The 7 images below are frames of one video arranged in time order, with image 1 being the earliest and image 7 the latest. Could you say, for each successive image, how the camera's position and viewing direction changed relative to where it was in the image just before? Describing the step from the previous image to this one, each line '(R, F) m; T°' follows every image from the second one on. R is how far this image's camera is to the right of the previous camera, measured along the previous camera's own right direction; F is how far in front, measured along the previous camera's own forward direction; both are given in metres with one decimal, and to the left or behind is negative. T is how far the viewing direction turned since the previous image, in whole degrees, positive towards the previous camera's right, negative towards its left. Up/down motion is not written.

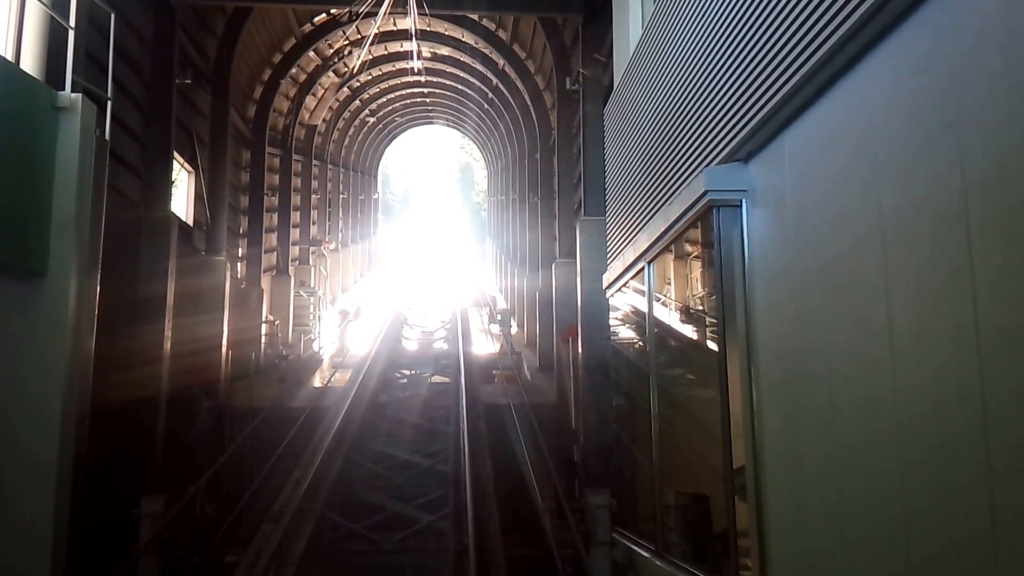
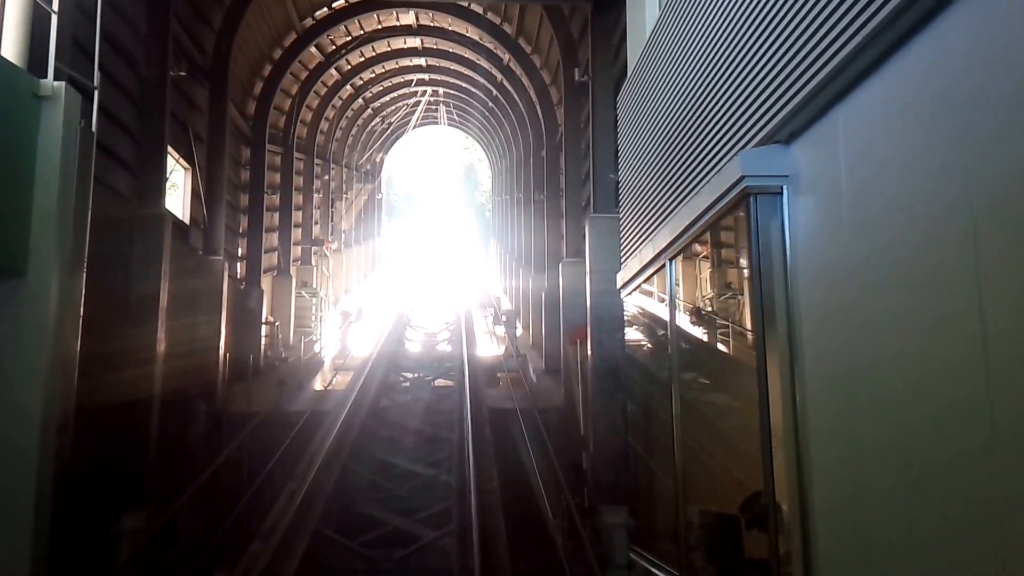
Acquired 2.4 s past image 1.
(0.0, +0.4) m; 0°
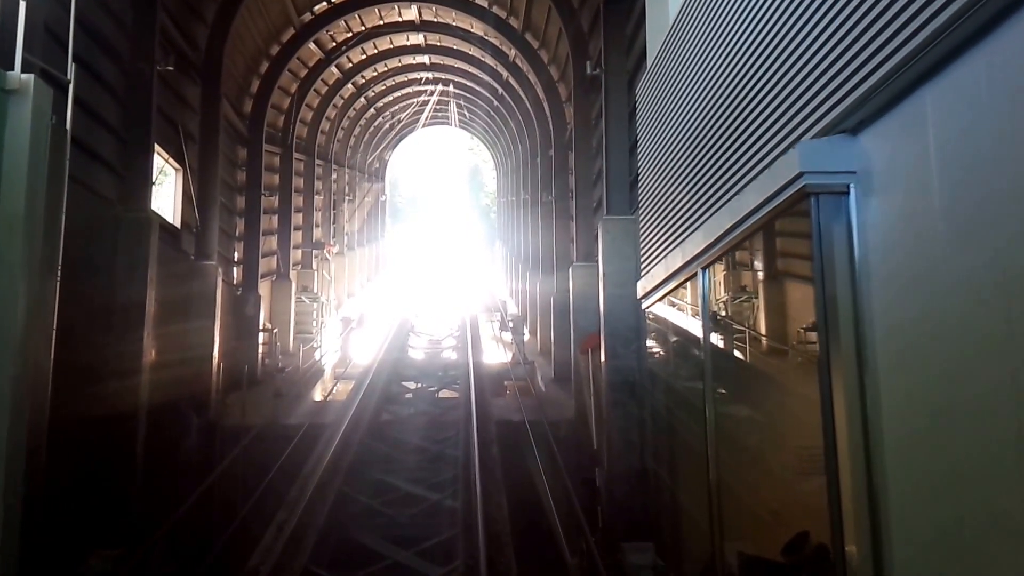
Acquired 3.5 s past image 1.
(0.0, +0.6) m; 0°
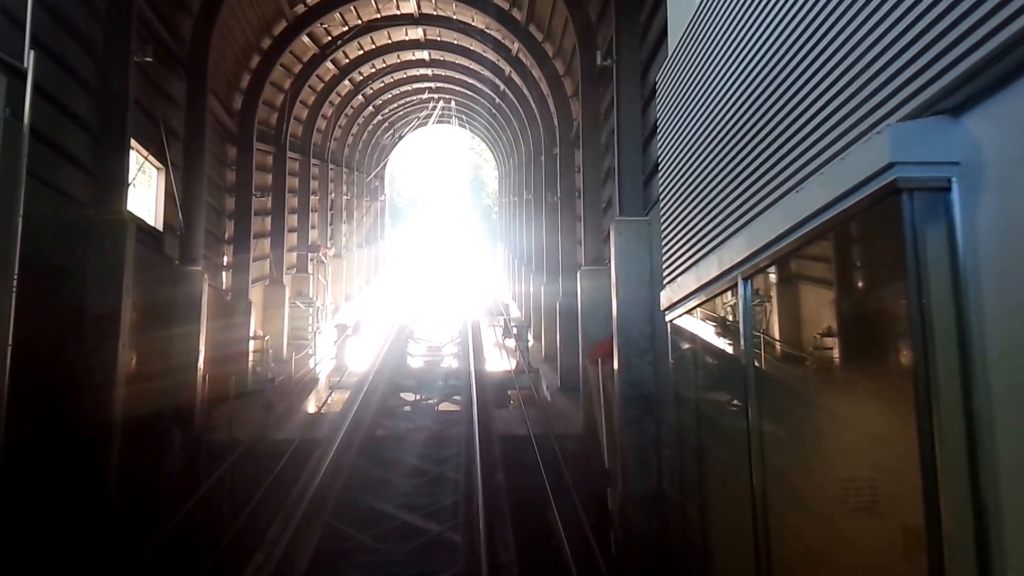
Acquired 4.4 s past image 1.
(0.0, +0.7) m; 0°
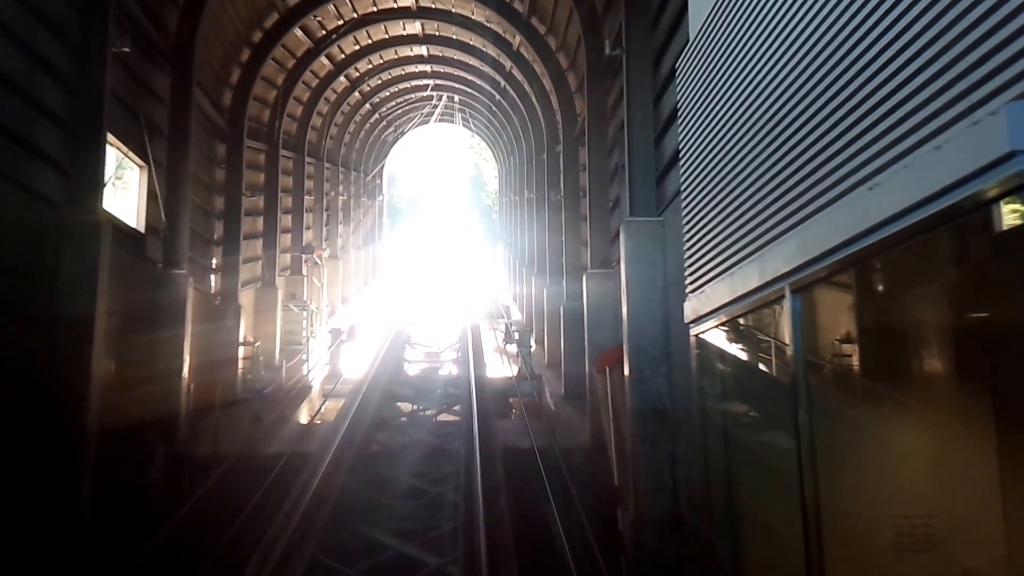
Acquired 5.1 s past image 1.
(0.0, +0.6) m; 0°
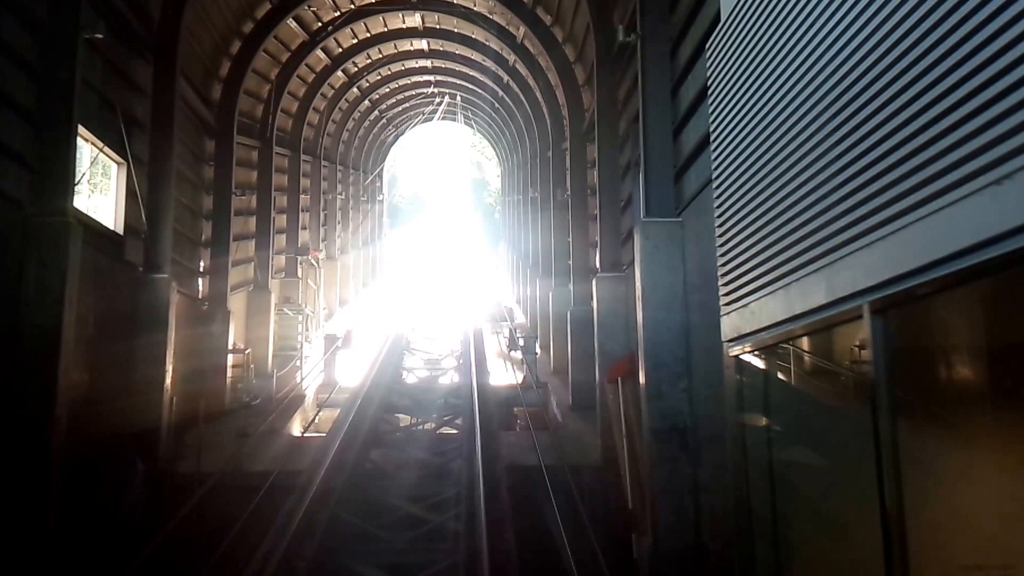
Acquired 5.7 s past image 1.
(0.0, +0.7) m; 0°
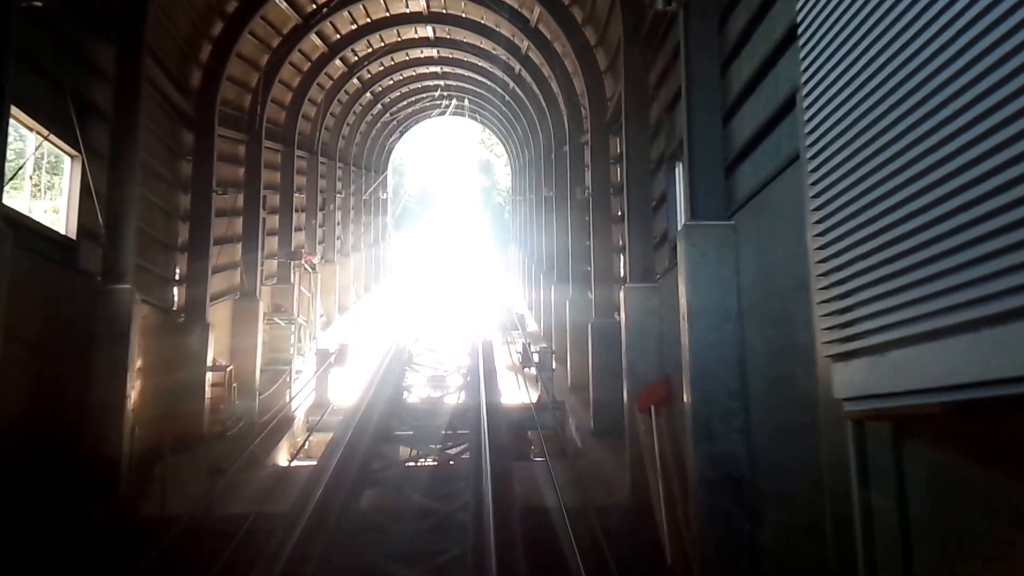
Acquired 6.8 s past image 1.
(-0.1, +1.3) m; -1°
